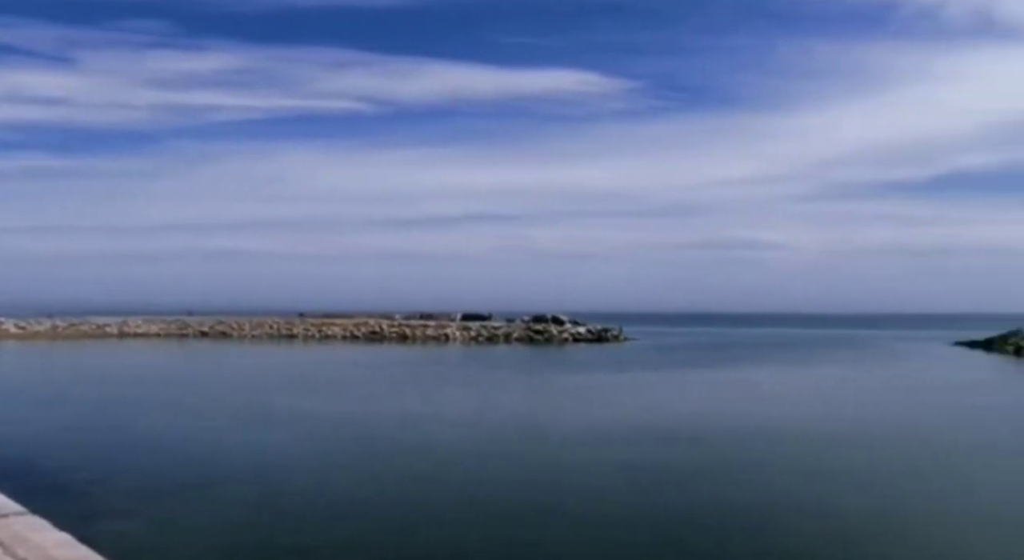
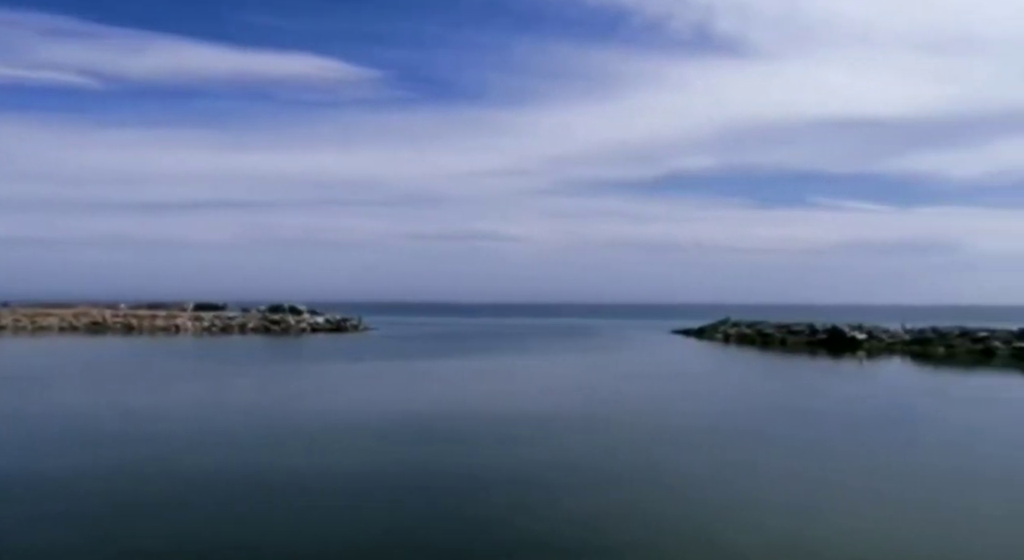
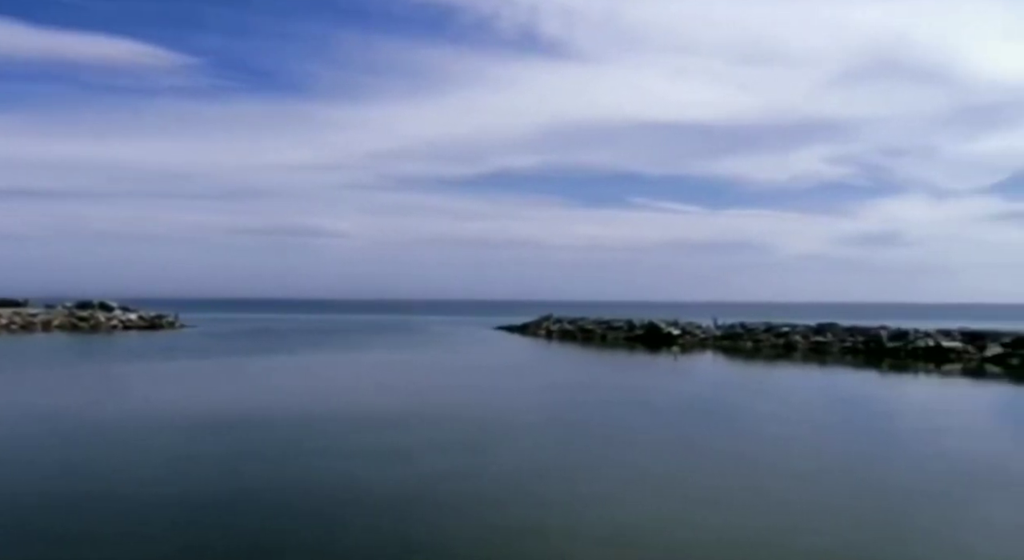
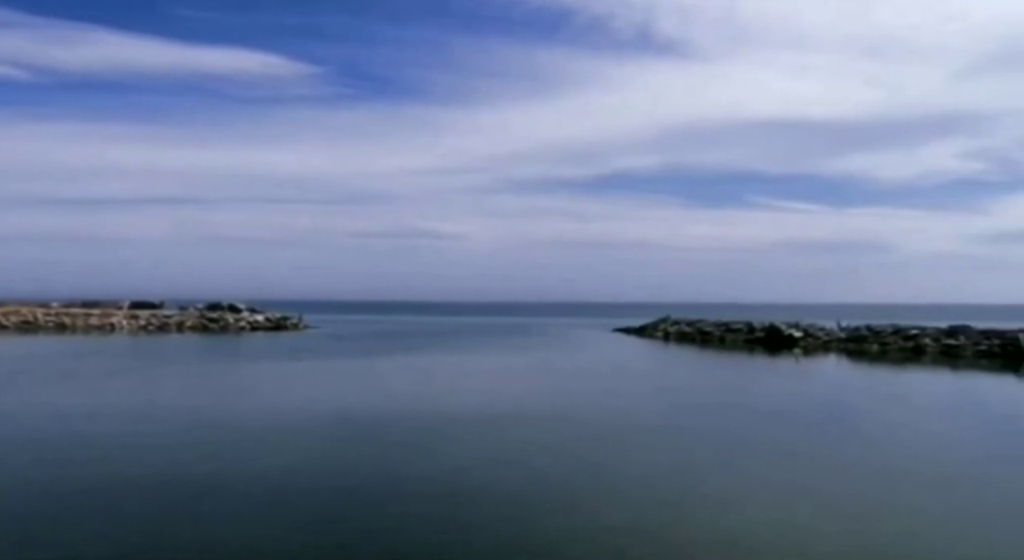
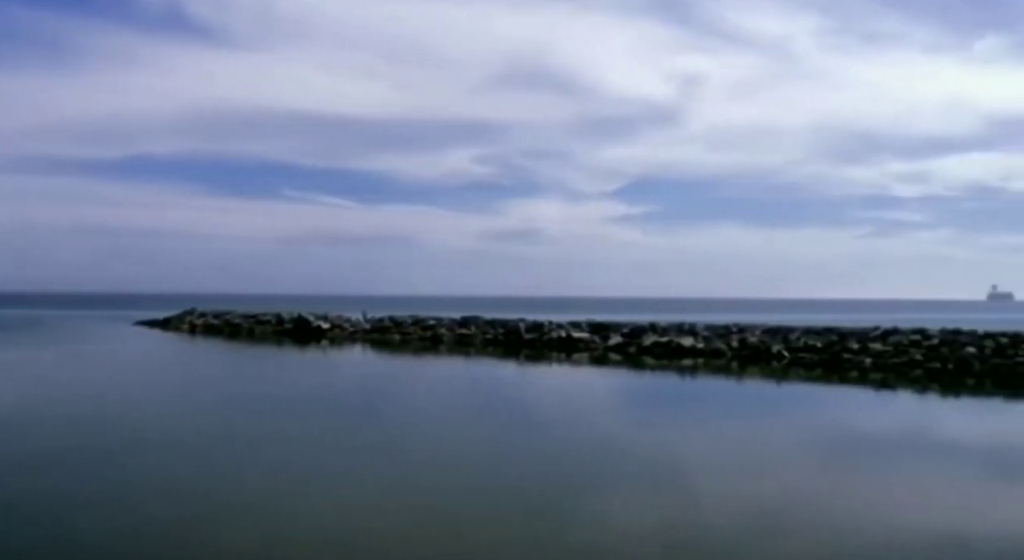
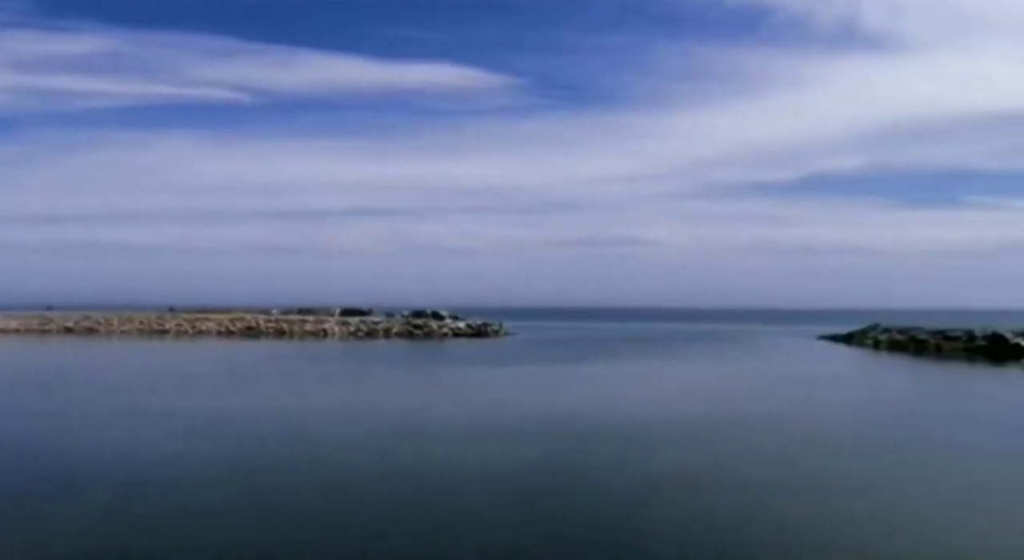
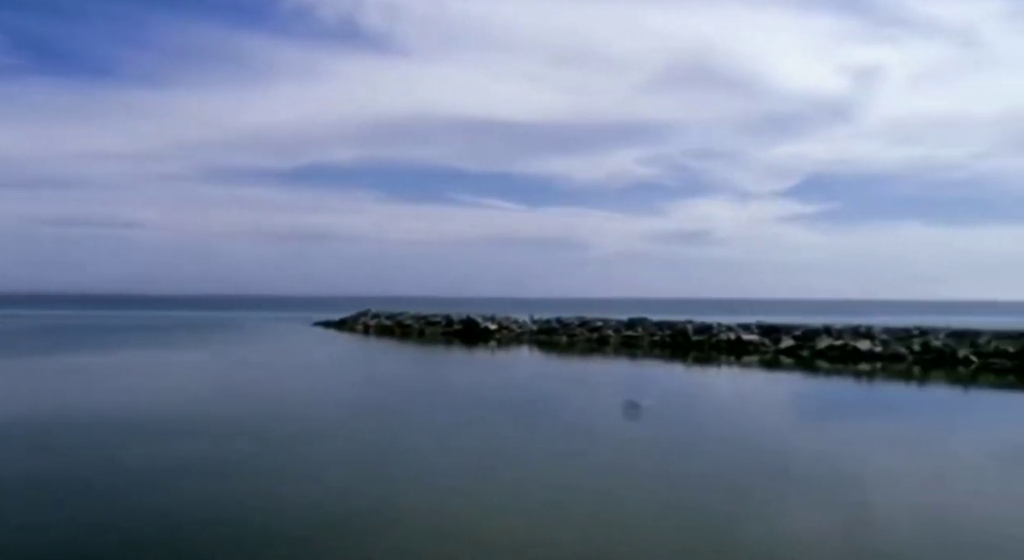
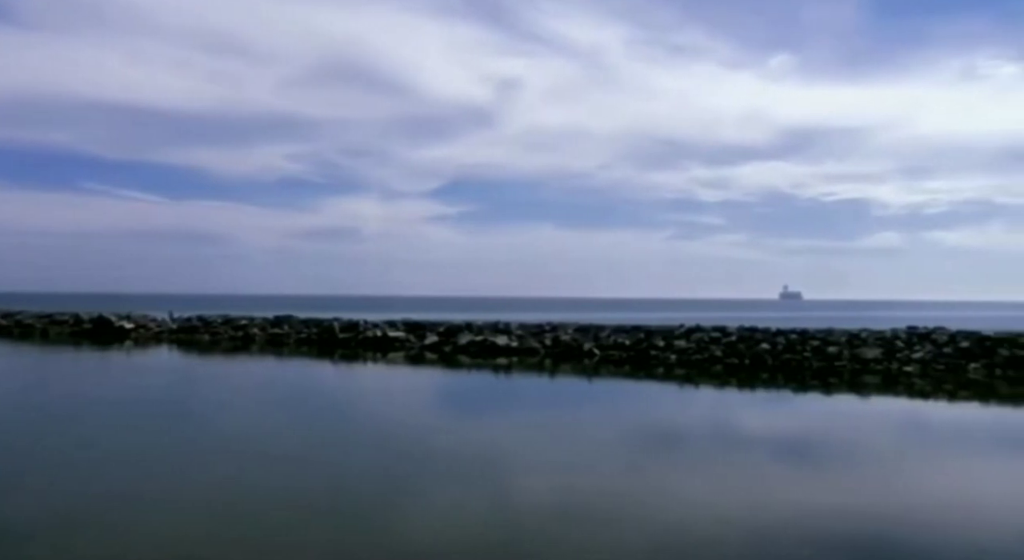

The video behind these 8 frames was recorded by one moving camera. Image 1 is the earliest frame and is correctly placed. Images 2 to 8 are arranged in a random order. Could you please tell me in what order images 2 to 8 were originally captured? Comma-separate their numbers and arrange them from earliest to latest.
6, 2, 4, 3, 7, 5, 8
